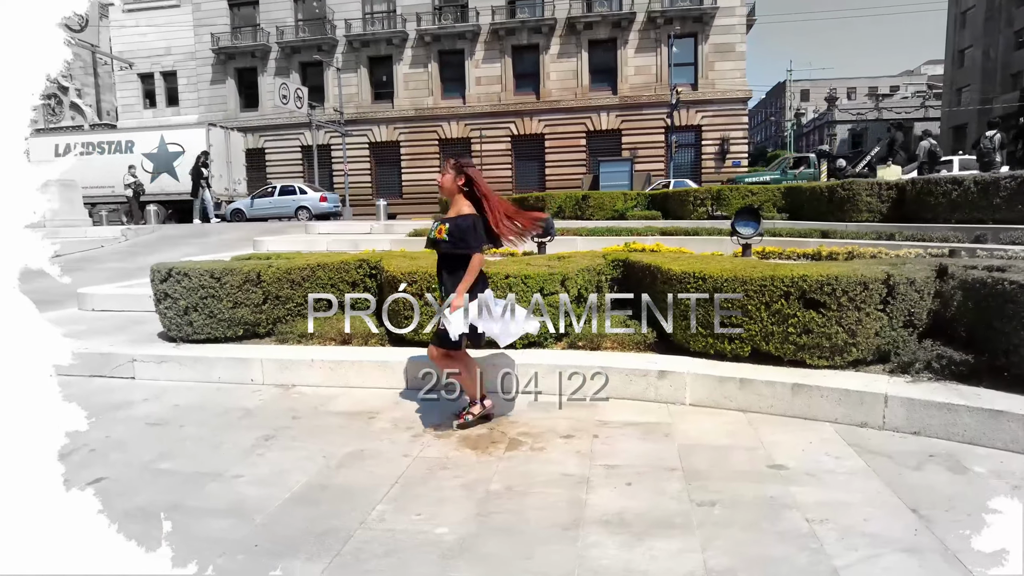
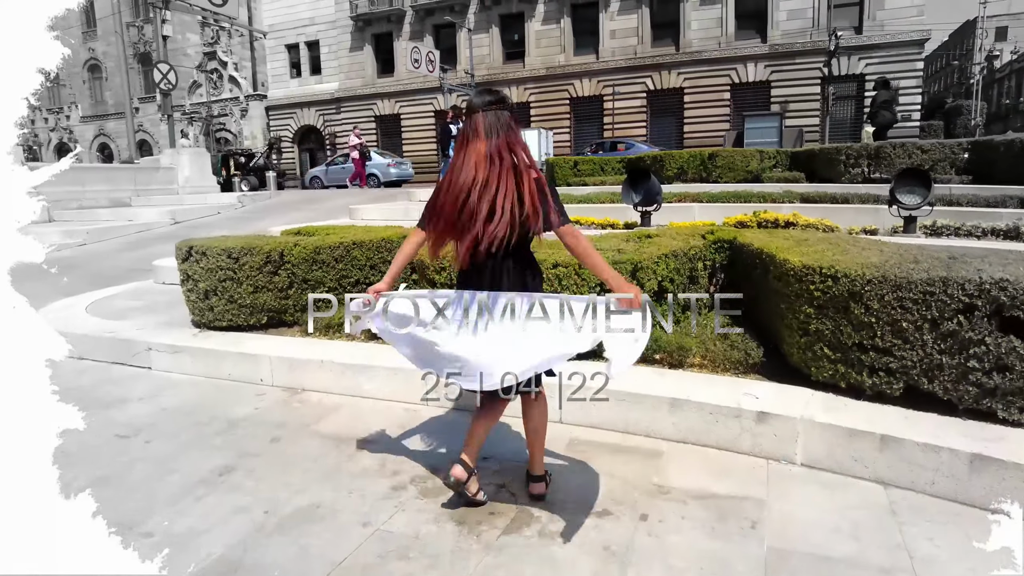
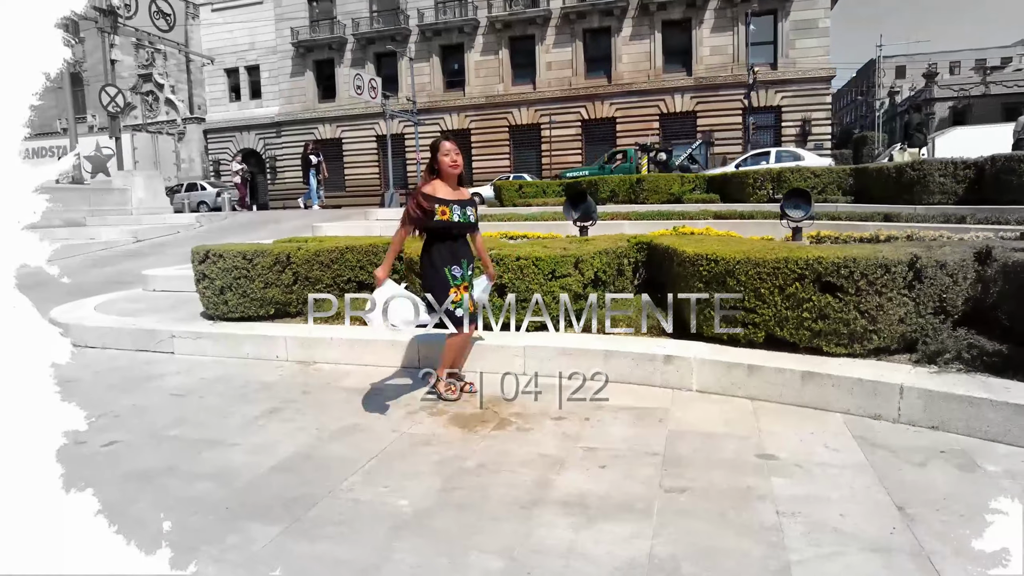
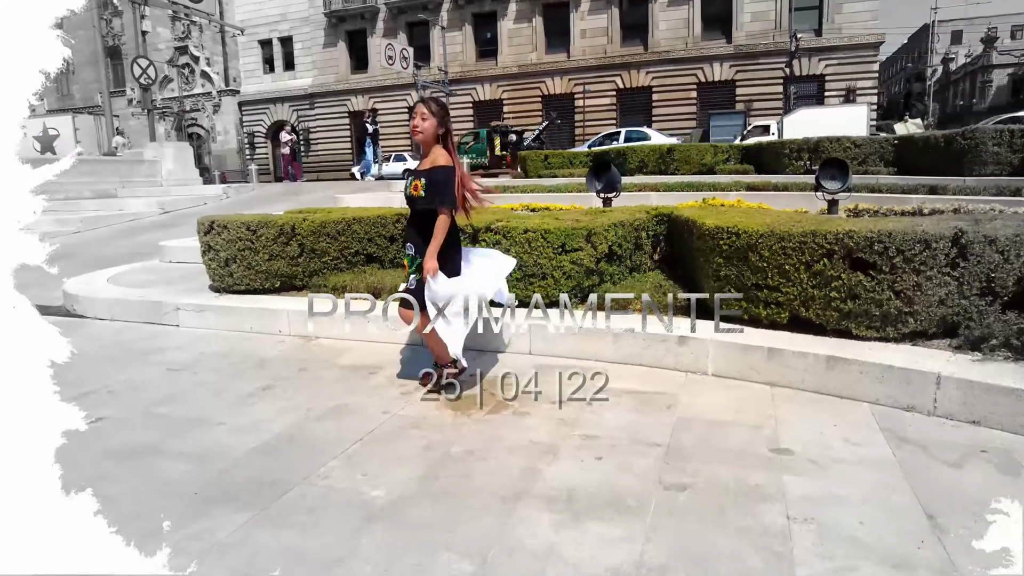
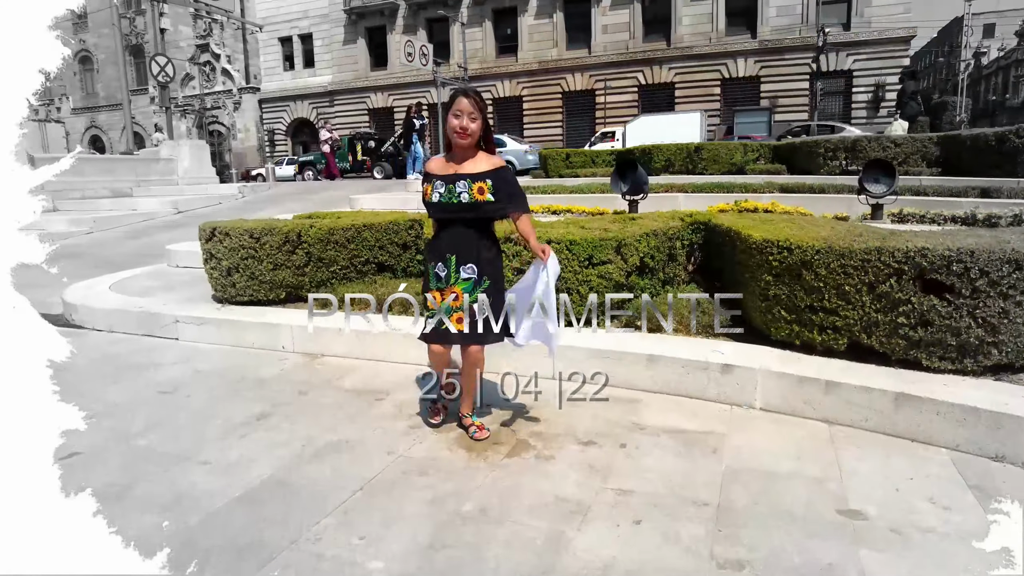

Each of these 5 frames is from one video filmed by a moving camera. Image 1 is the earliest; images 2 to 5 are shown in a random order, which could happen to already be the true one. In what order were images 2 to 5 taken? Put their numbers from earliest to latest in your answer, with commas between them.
3, 4, 5, 2
